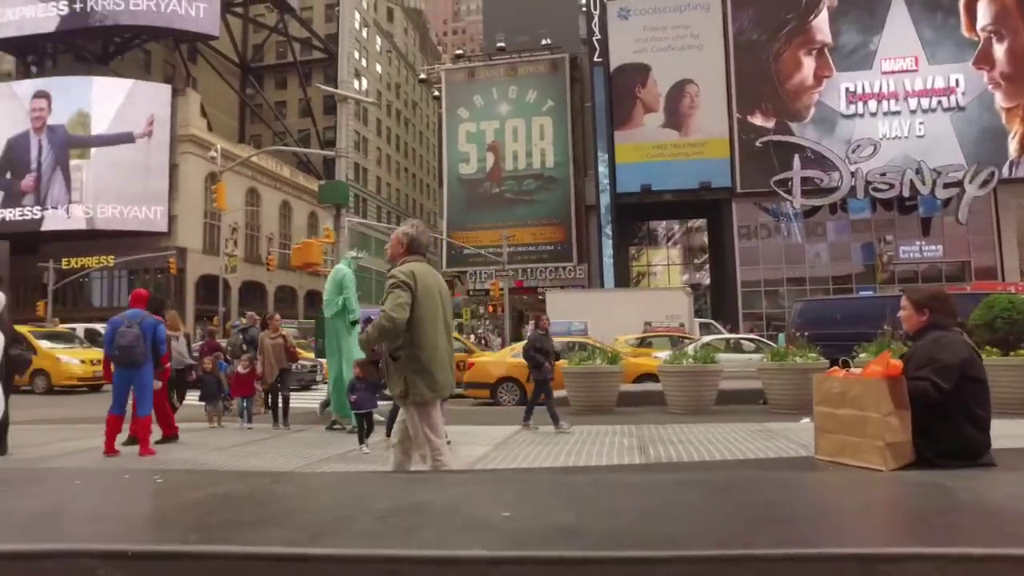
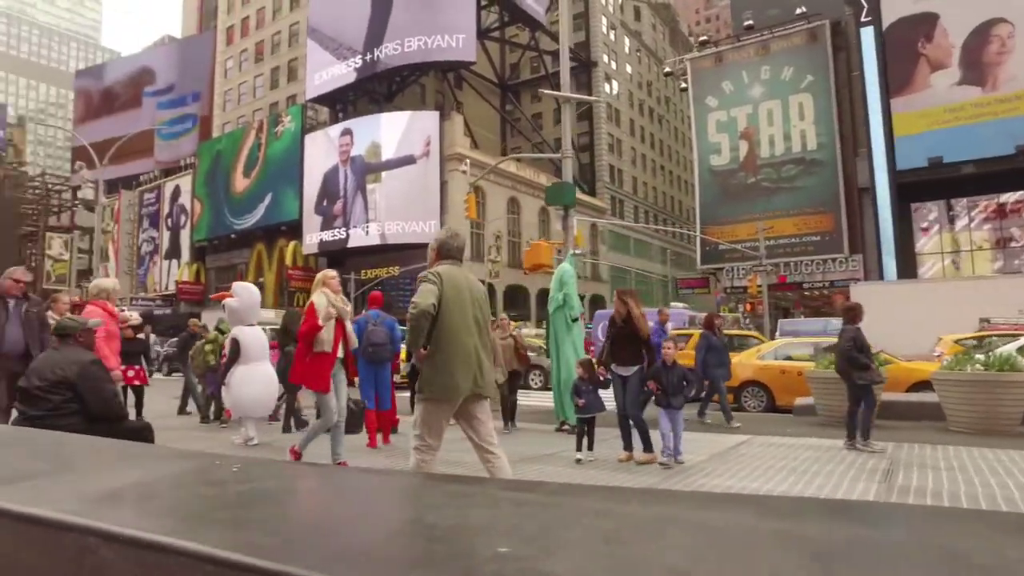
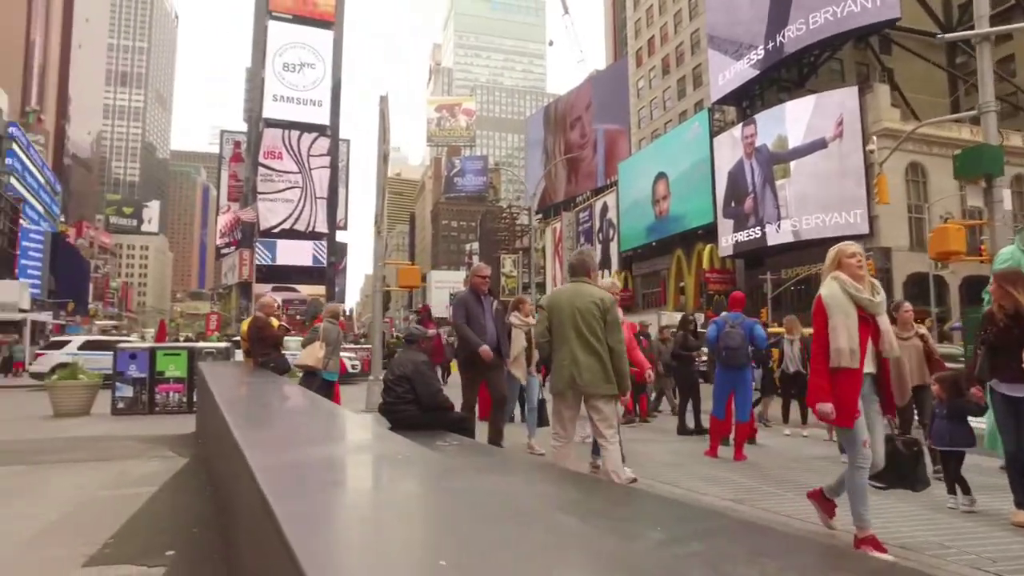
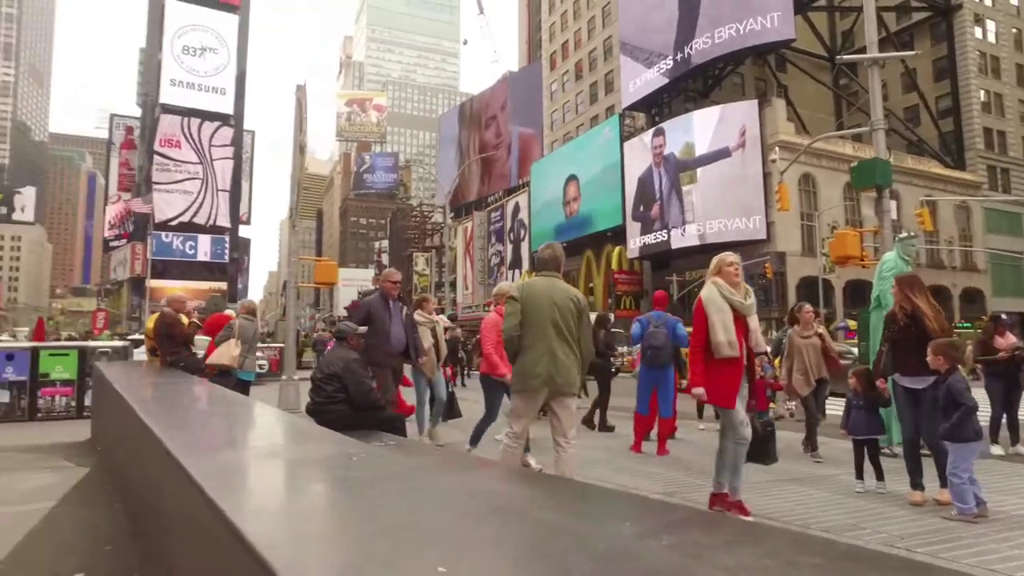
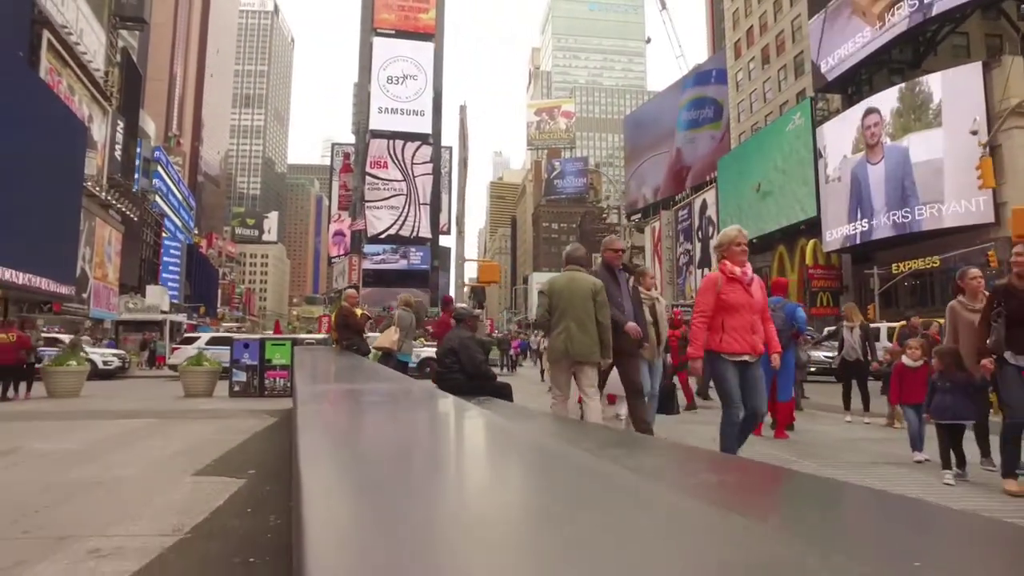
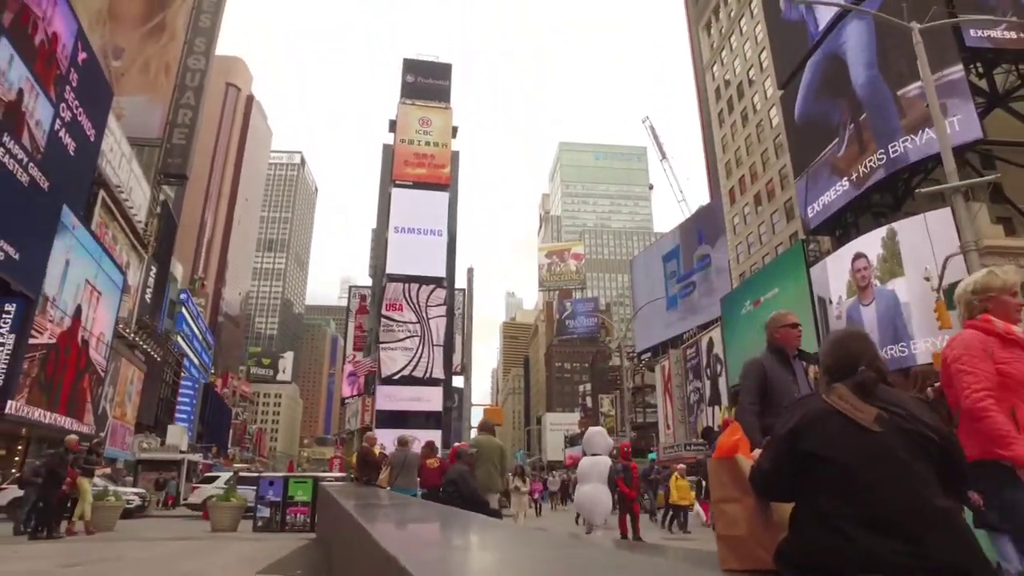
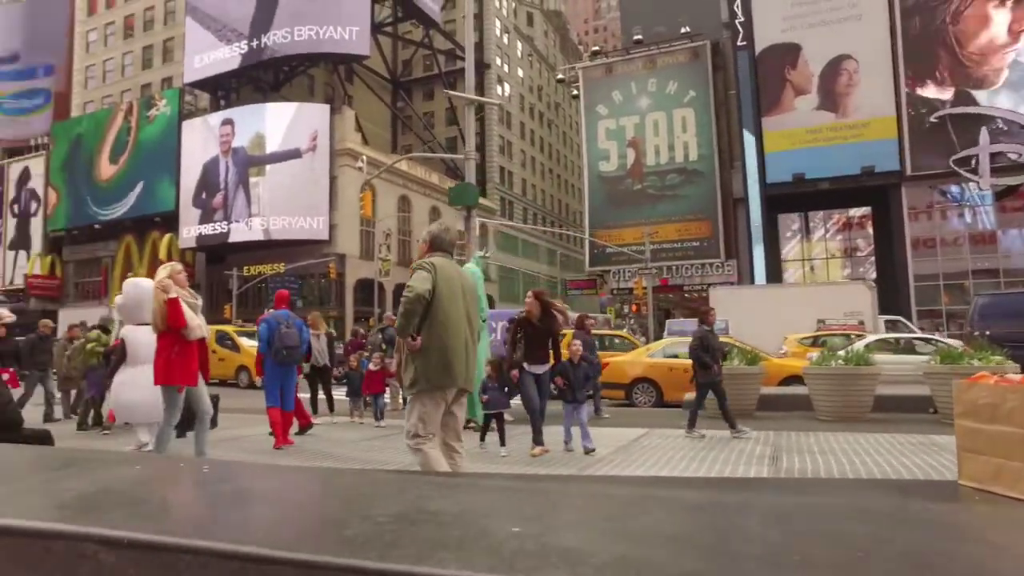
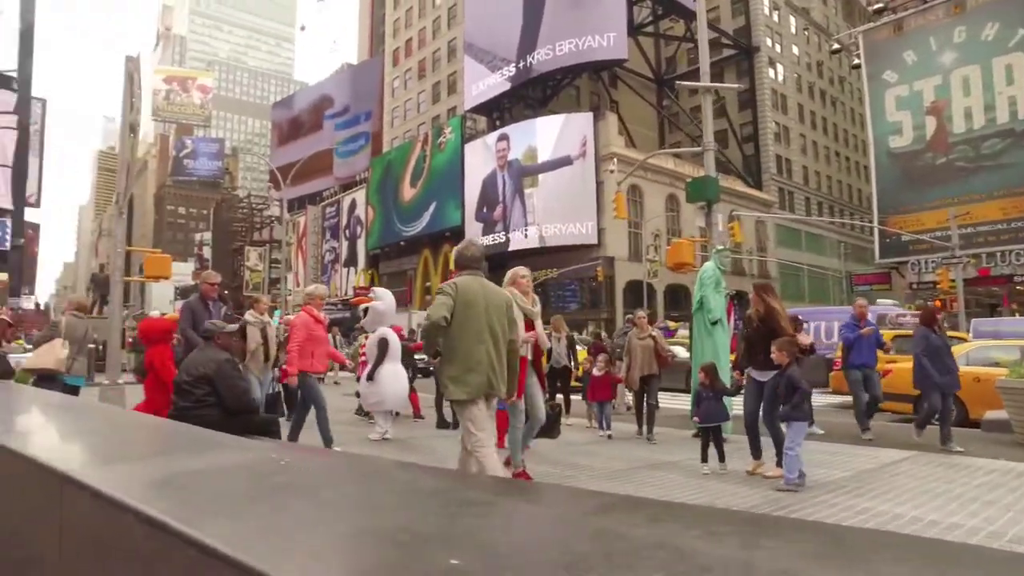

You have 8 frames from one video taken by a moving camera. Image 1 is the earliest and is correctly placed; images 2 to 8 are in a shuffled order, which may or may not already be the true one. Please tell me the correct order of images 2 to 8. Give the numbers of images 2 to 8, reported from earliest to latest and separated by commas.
7, 2, 8, 4, 3, 5, 6
